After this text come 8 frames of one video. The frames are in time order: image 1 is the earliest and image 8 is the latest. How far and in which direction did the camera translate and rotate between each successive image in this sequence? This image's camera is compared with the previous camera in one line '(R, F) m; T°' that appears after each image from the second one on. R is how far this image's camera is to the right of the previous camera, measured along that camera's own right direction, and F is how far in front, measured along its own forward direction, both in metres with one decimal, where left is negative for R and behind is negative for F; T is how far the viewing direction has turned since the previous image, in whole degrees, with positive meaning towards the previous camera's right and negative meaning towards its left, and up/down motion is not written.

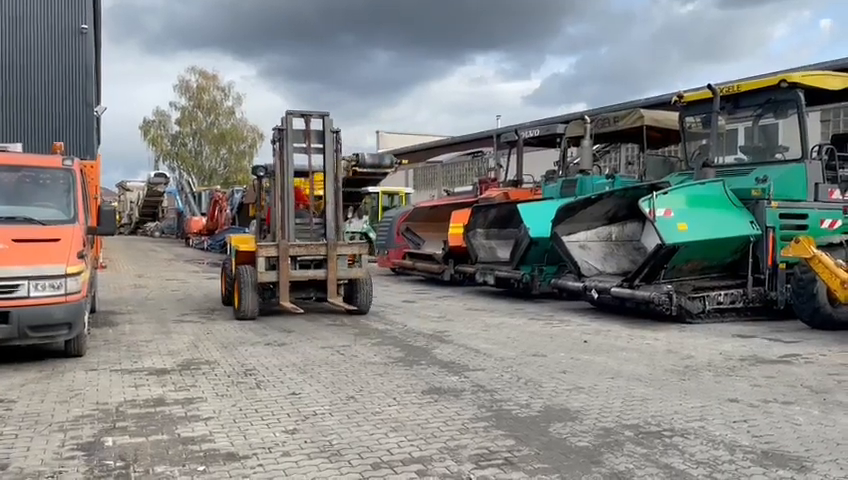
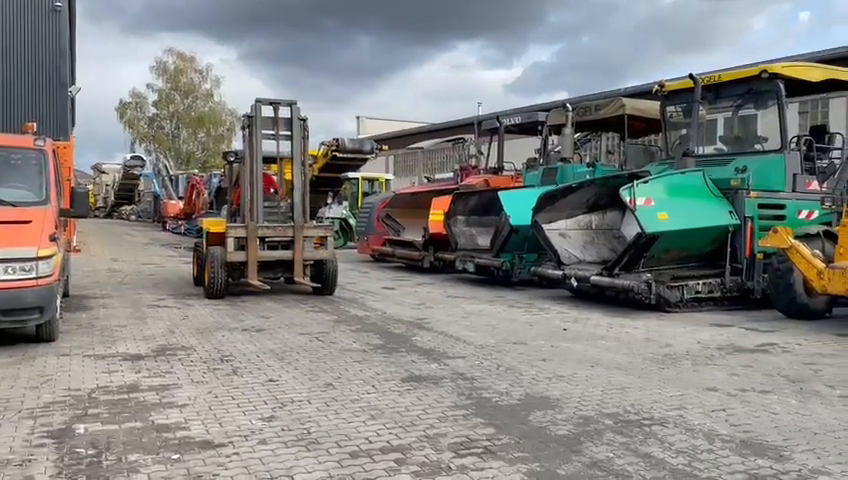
(0.0, +0.1) m; +2°
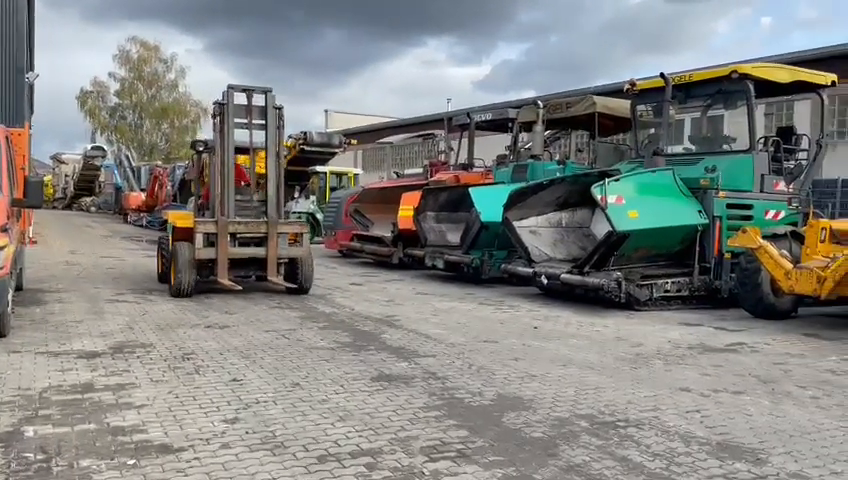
(0.0, +0.2) m; +3°
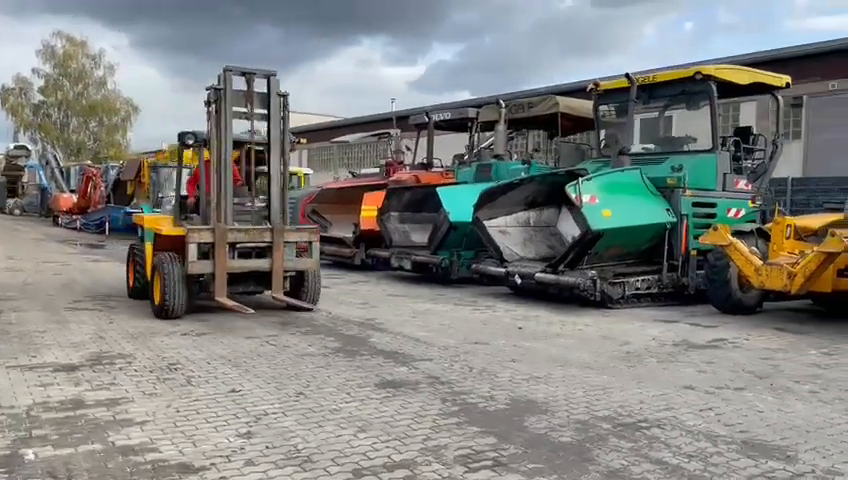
(-0.5, +0.2) m; +5°
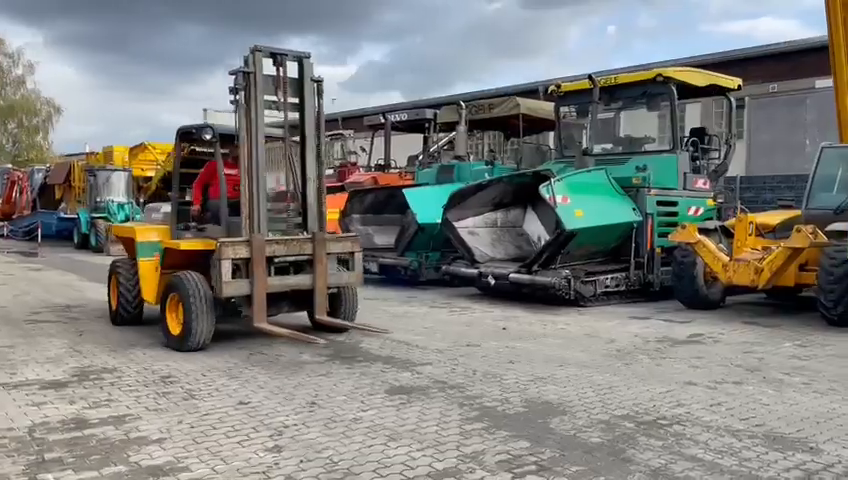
(-0.6, +0.1) m; +5°
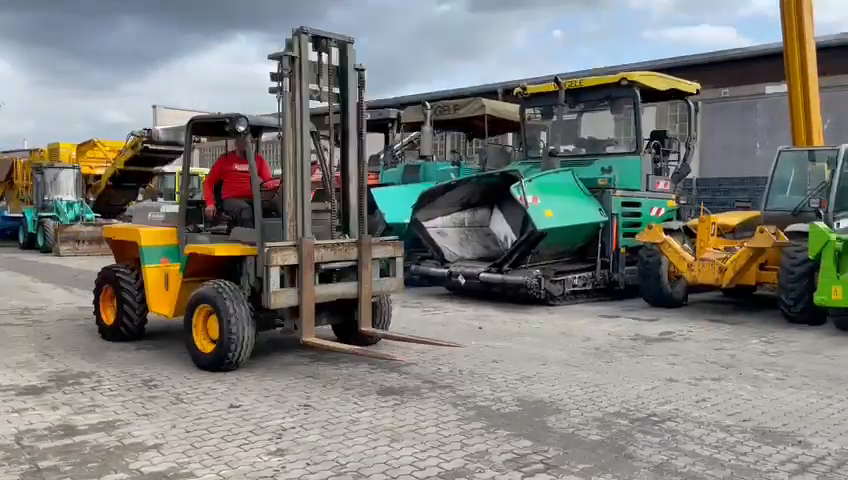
(-0.3, 0.0) m; +4°
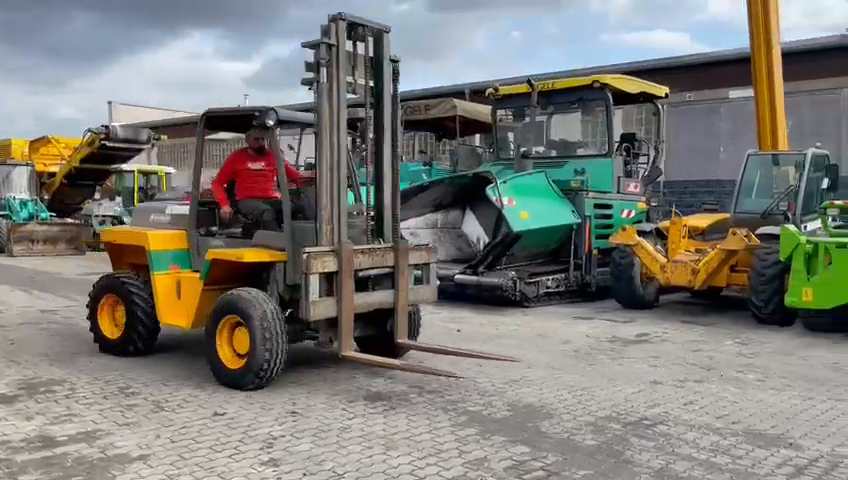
(-0.2, +0.1) m; +3°
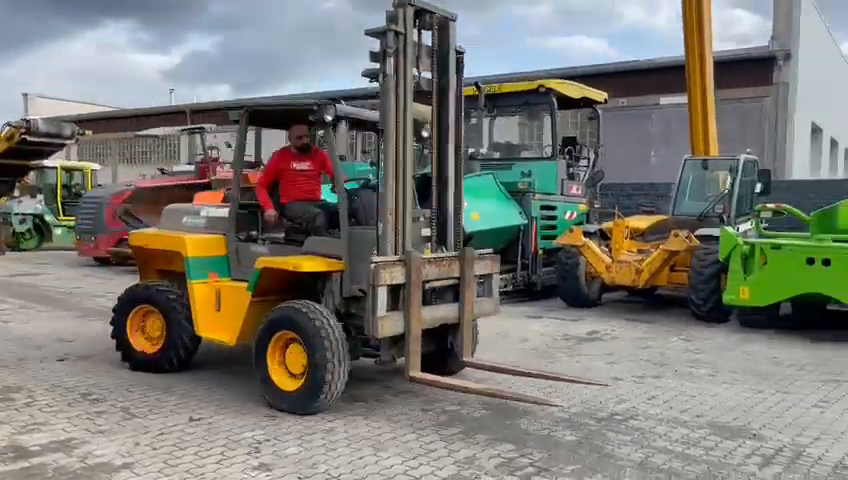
(-0.4, 0.0) m; +6°
